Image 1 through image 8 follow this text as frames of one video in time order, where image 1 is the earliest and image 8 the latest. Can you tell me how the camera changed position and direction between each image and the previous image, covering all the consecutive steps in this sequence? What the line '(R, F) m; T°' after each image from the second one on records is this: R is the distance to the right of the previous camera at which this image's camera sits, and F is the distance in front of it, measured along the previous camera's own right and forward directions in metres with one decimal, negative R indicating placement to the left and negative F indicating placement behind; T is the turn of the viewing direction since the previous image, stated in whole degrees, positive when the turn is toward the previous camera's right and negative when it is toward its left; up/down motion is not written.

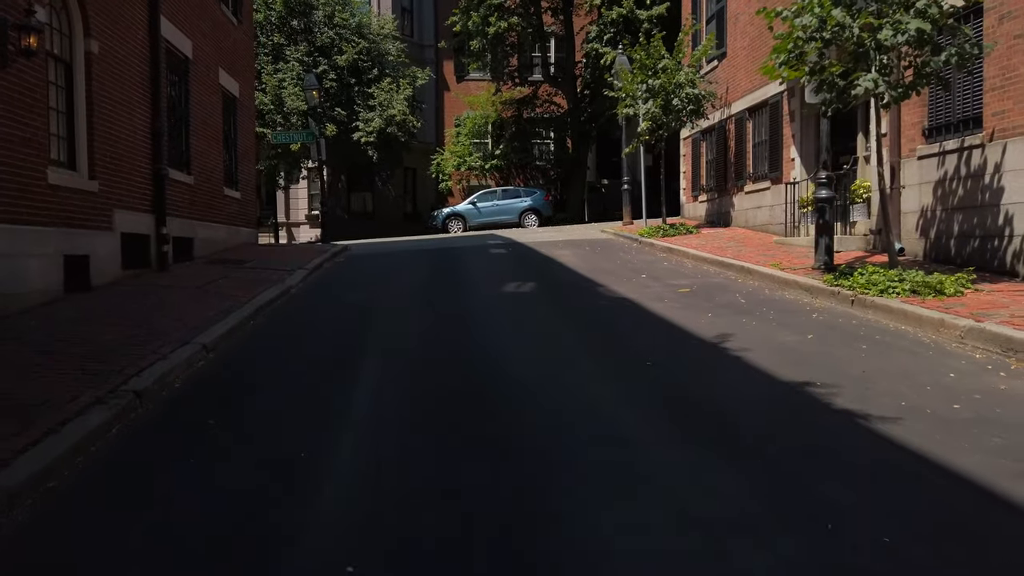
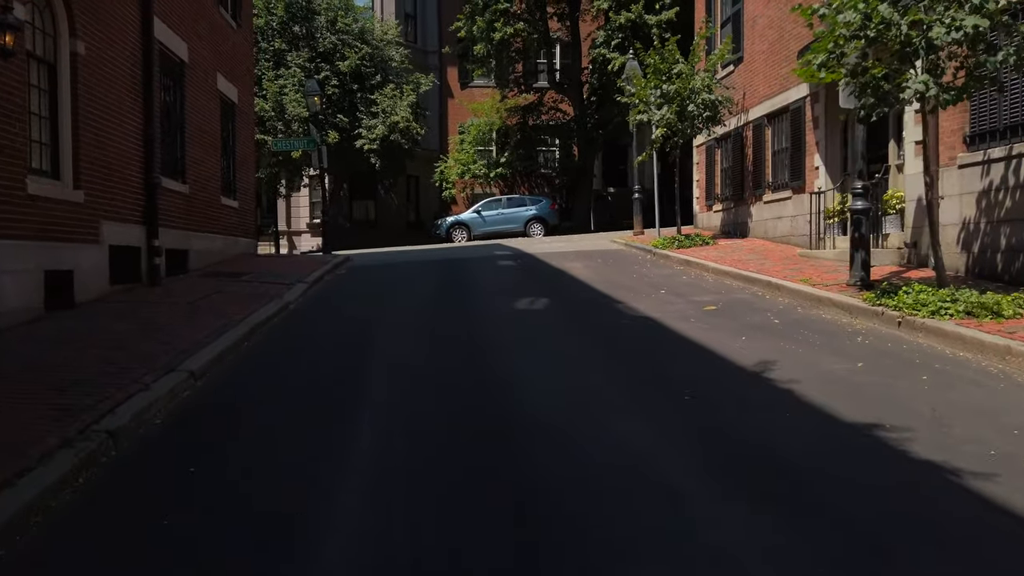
(-0.1, +0.7) m; 0°
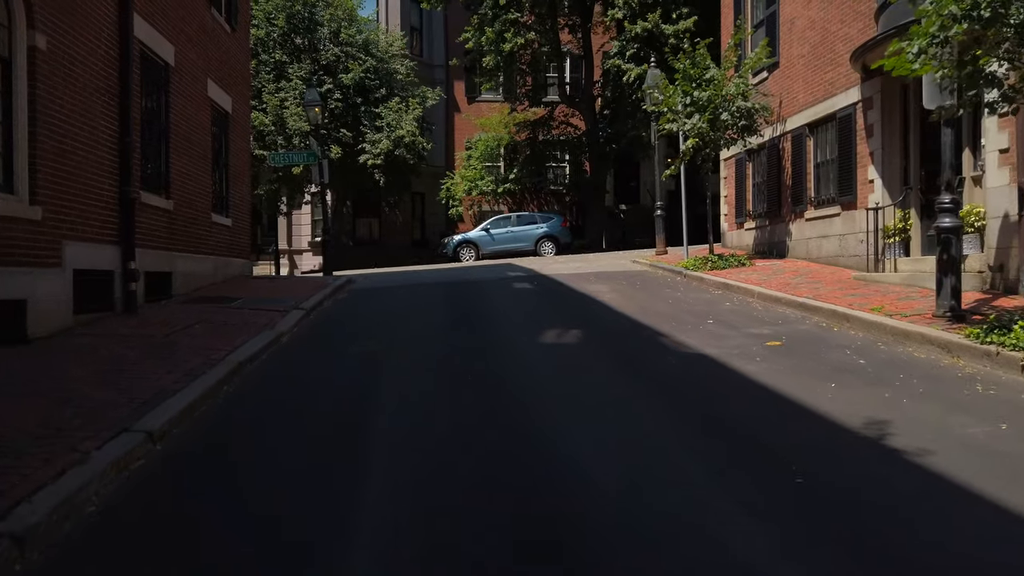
(-0.3, +1.4) m; 0°
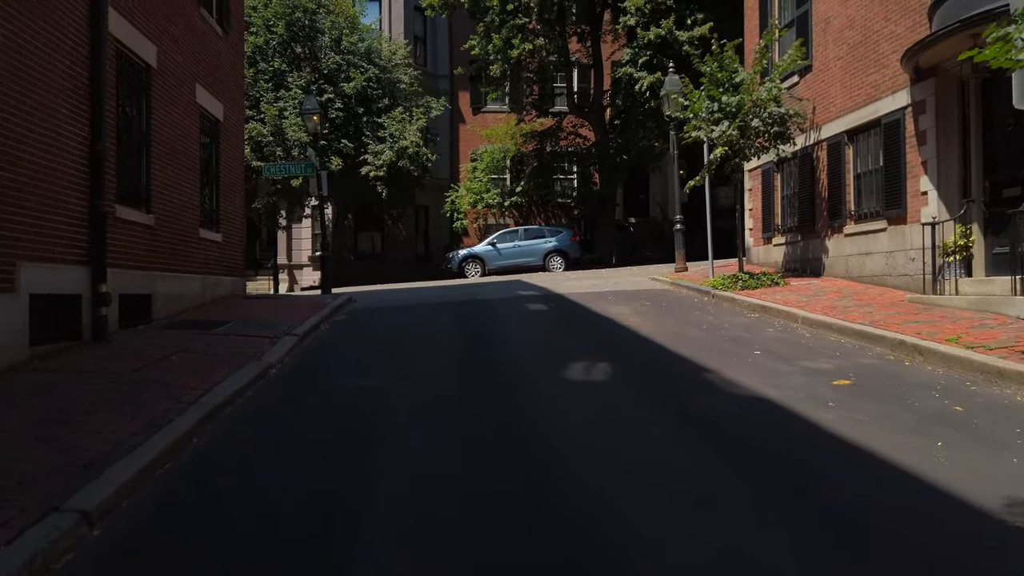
(-0.2, +1.1) m; 0°
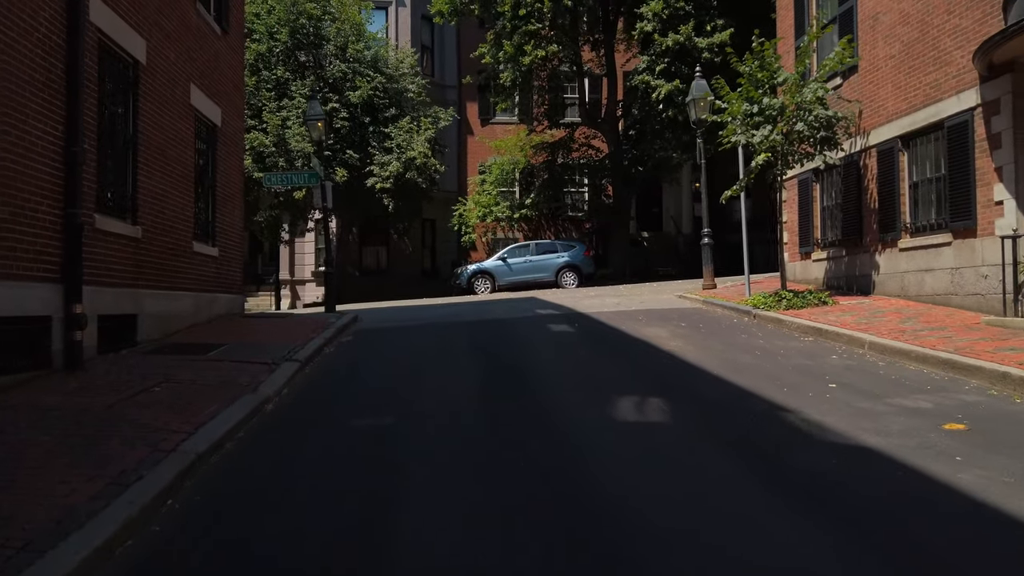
(-0.3, +1.1) m; 0°
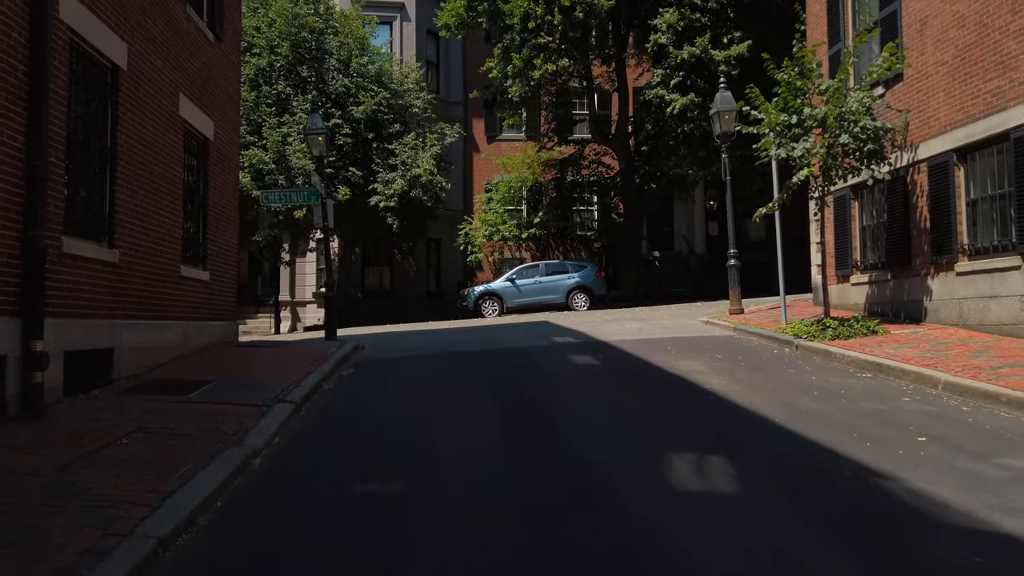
(-0.2, +1.1) m; 0°
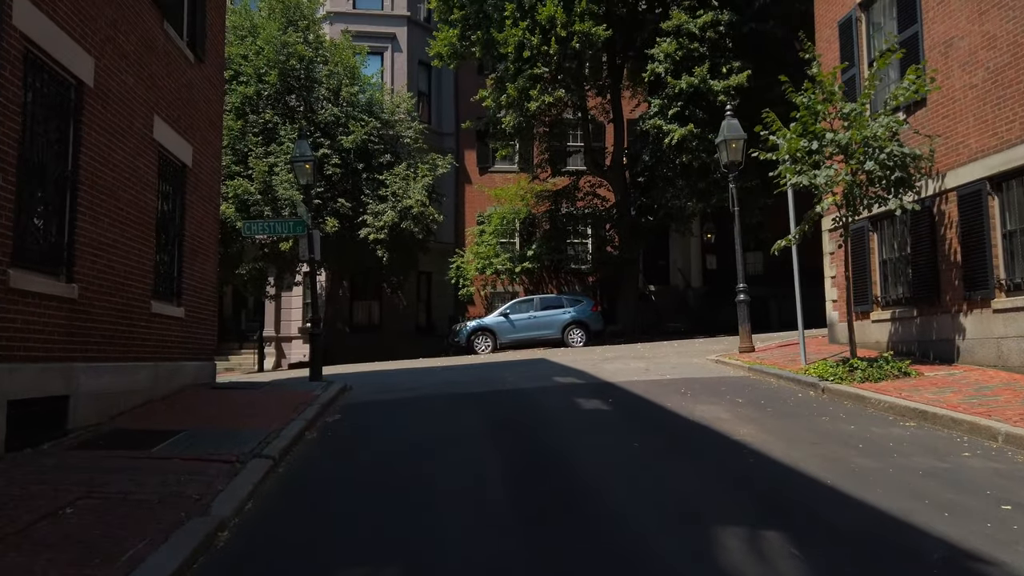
(-0.2, +0.9) m; +1°
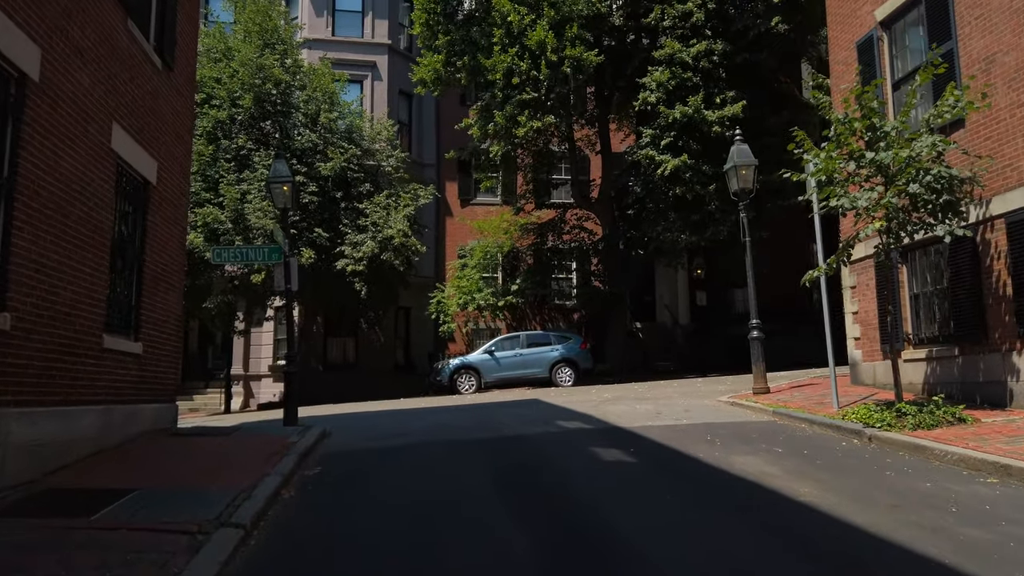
(-0.4, +1.2) m; +2°
